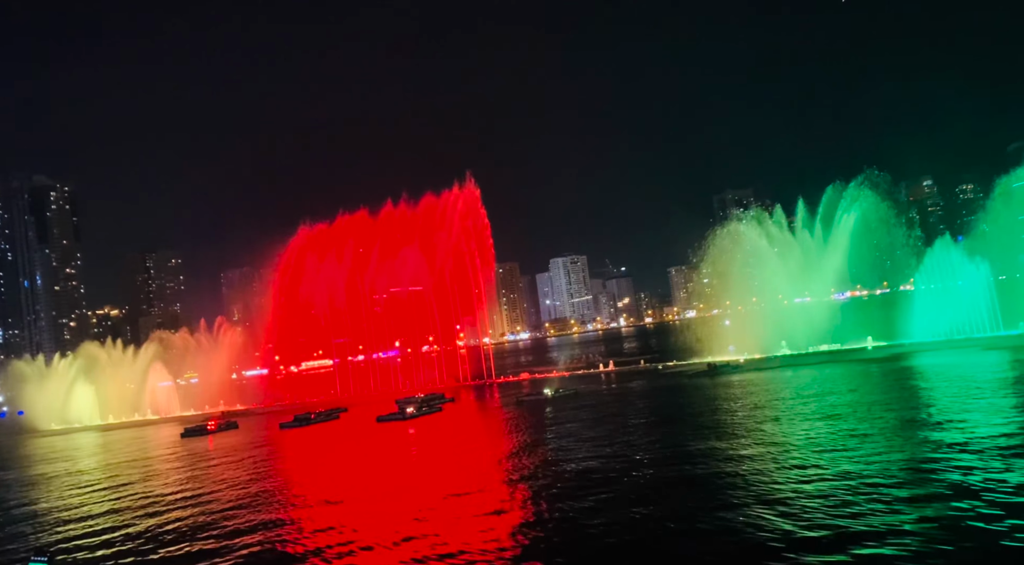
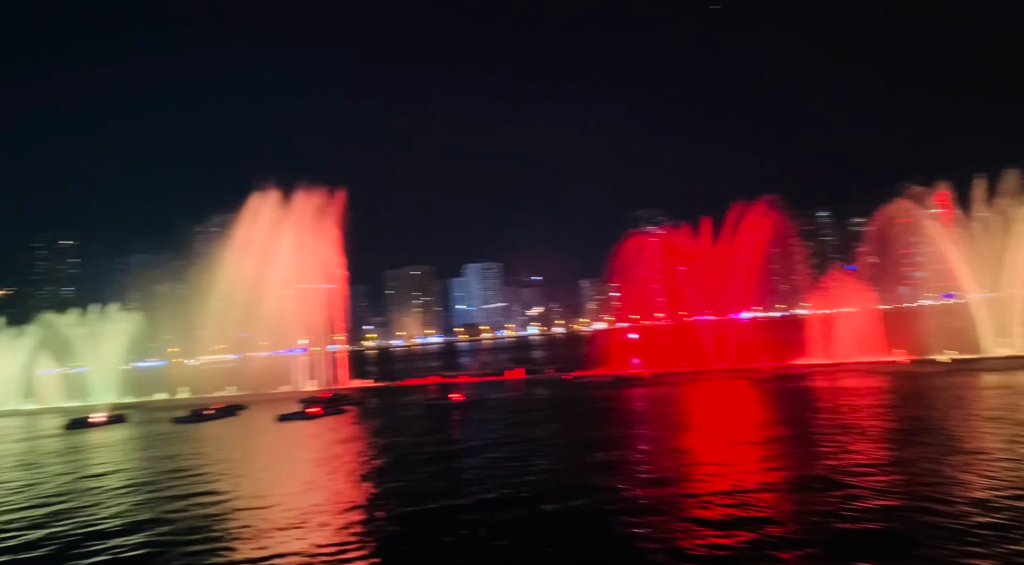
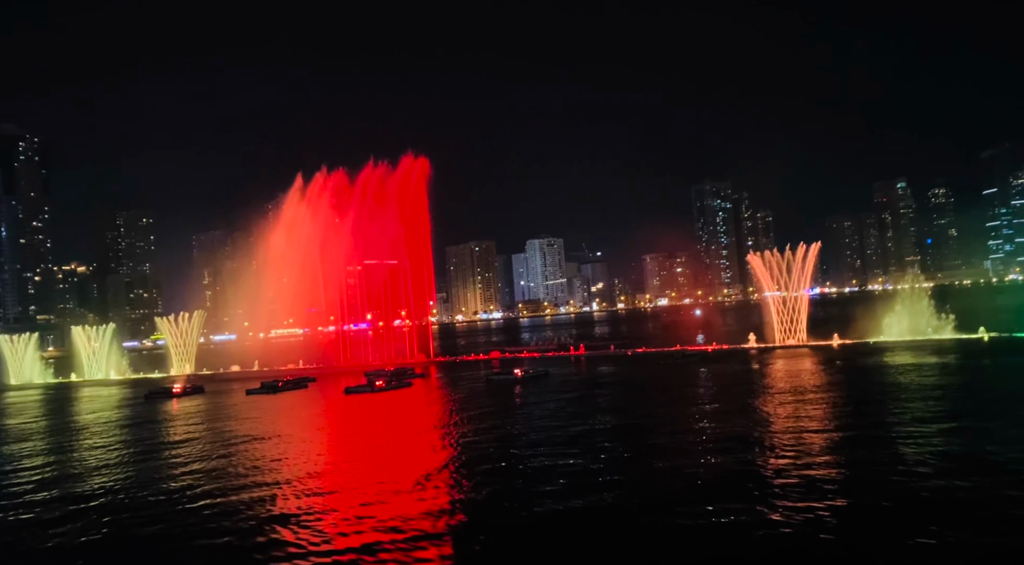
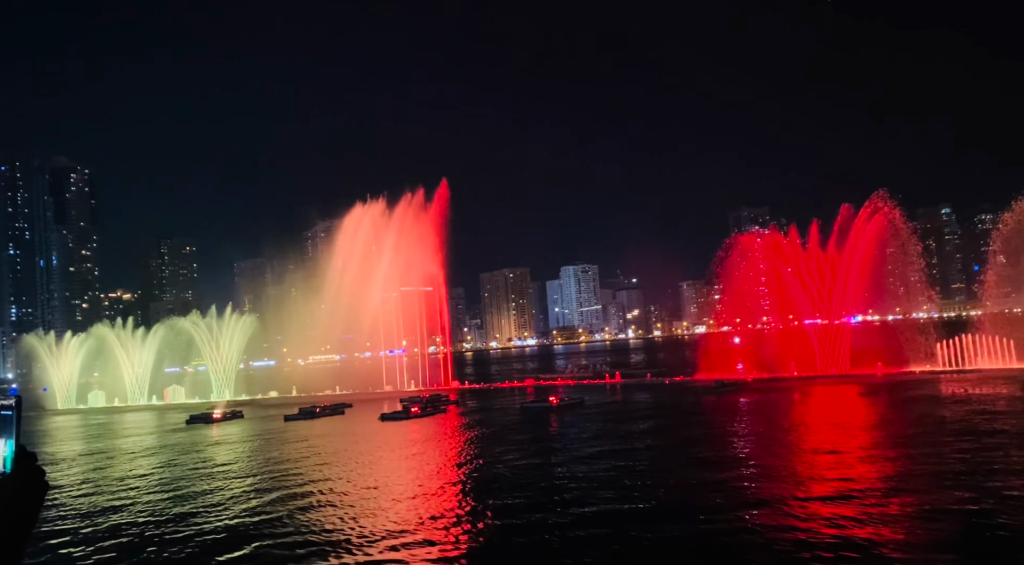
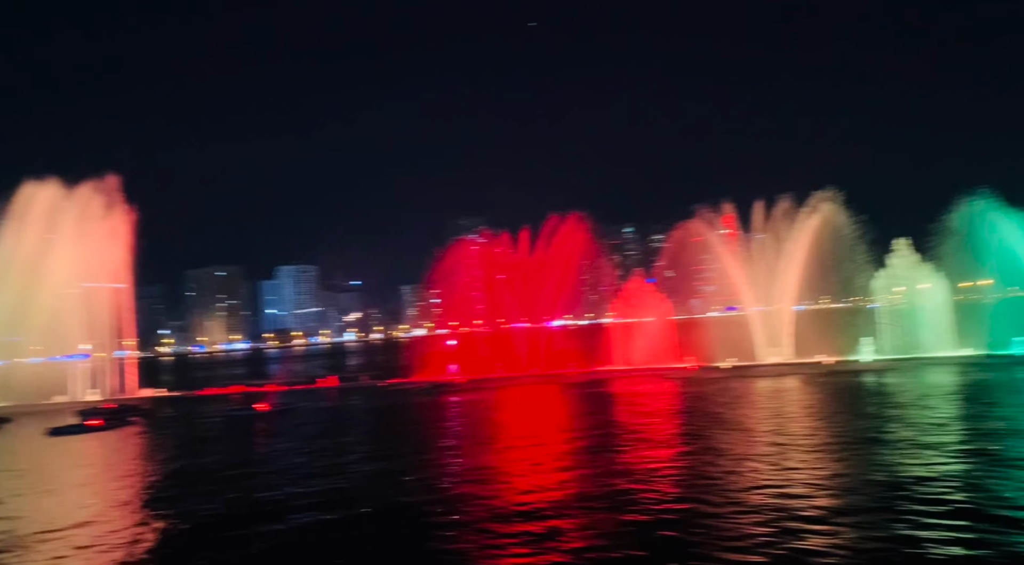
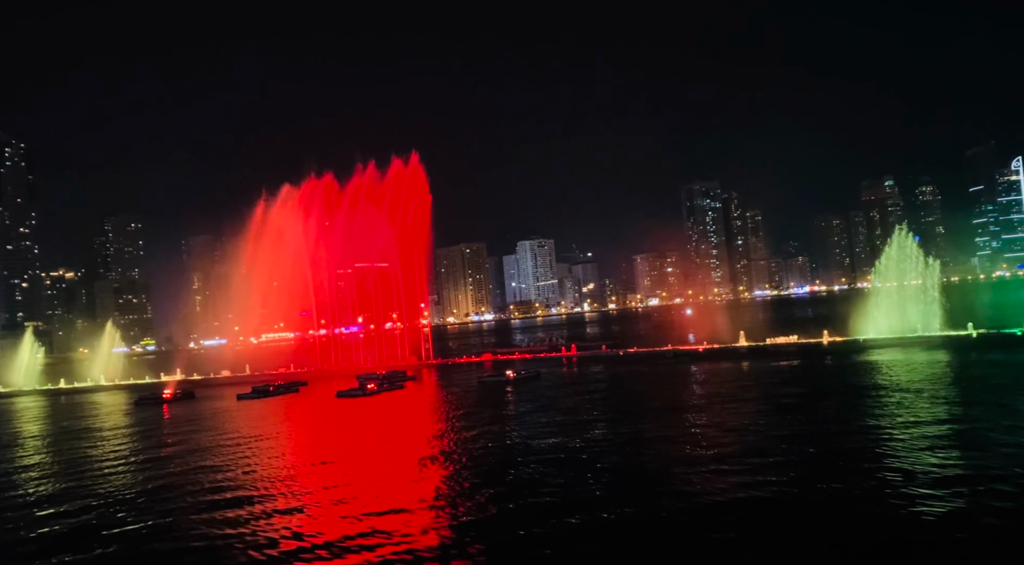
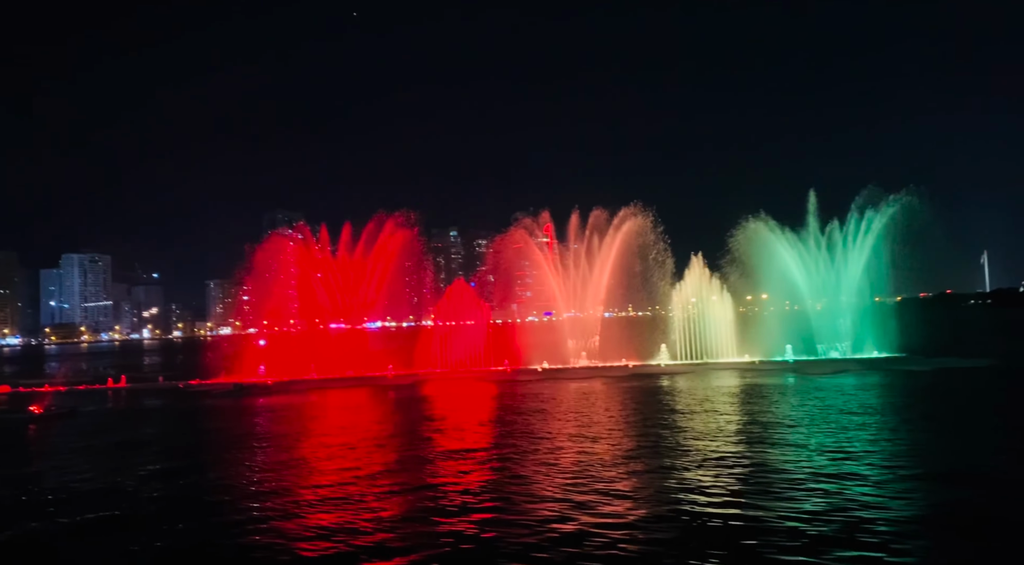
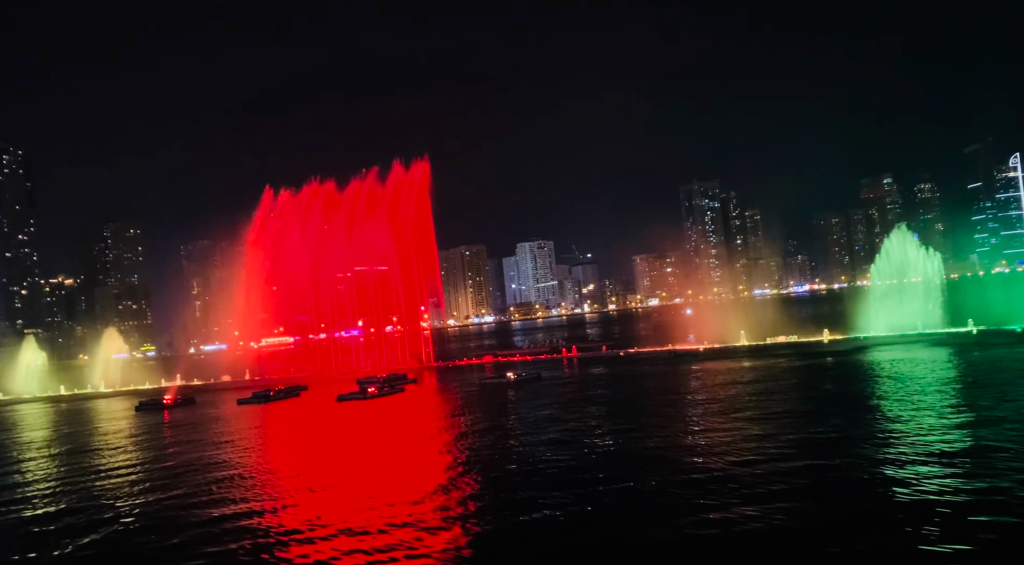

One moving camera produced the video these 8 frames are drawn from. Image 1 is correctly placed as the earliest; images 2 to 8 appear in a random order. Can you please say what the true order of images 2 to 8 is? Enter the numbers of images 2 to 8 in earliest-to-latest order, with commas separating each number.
8, 6, 3, 4, 2, 5, 7
